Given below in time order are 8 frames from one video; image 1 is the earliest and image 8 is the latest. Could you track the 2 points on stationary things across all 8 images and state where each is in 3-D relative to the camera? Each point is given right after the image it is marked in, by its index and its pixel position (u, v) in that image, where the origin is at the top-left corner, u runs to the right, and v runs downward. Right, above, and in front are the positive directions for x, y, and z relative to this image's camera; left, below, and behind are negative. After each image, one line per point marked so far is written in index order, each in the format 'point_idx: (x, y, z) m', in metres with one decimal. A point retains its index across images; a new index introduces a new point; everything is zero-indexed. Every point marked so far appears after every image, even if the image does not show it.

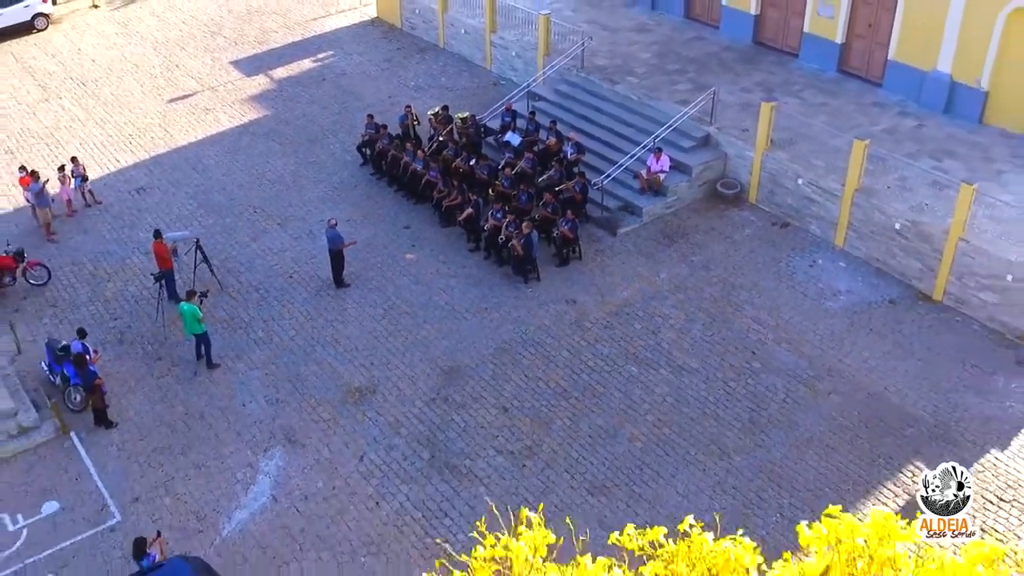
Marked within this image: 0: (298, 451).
0: (-2.8, -2.2, +12.1) m
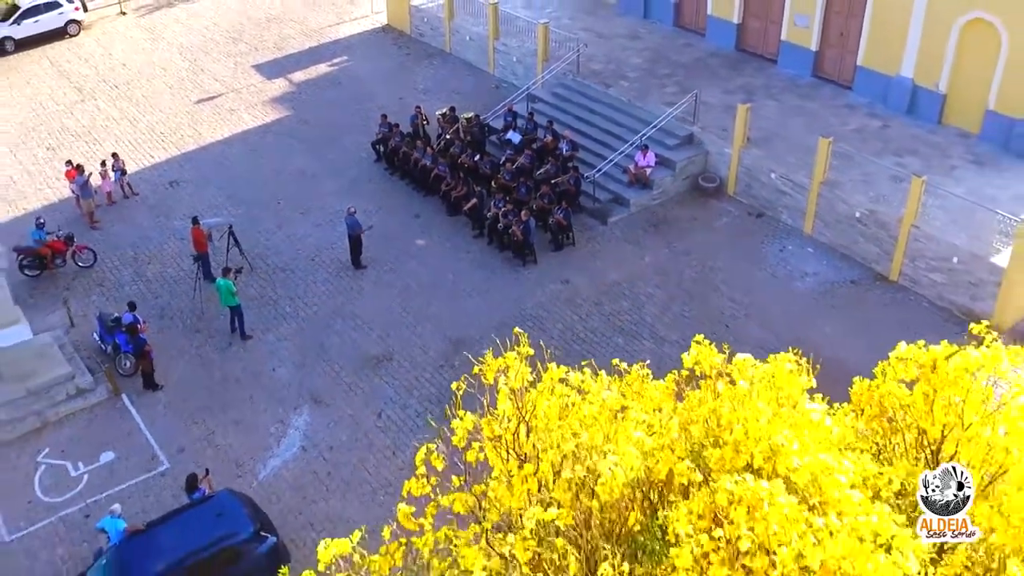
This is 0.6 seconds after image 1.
0: (-2.8, -1.9, +13.7) m
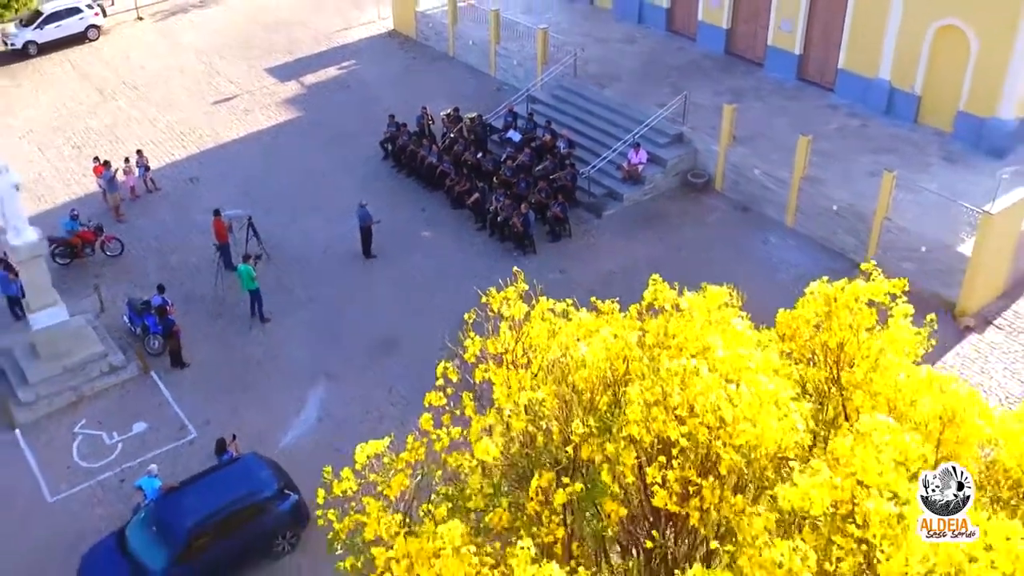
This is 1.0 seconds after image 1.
0: (-2.8, -1.7, +14.8) m
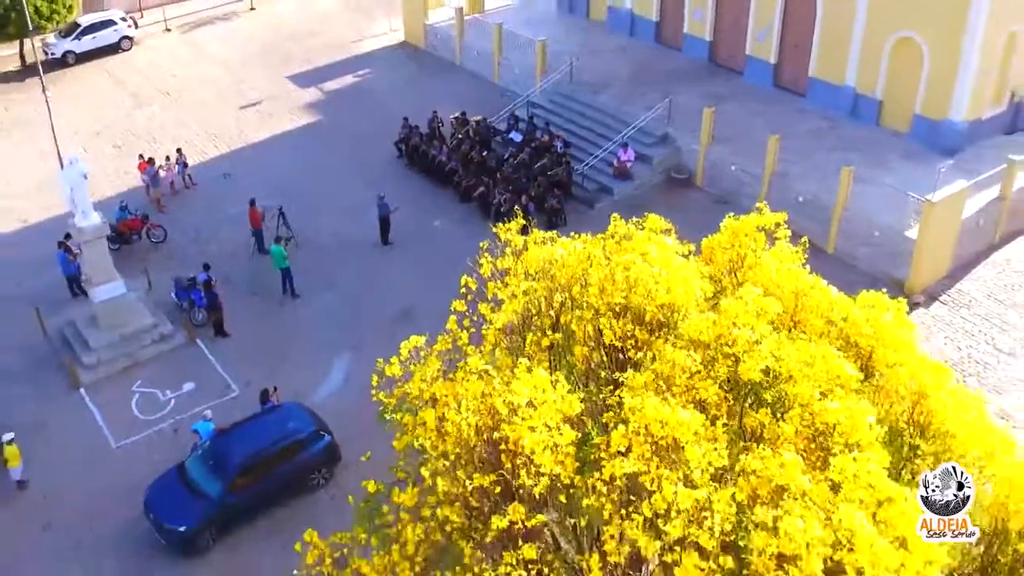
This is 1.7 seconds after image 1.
0: (-2.8, -1.2, +16.9) m
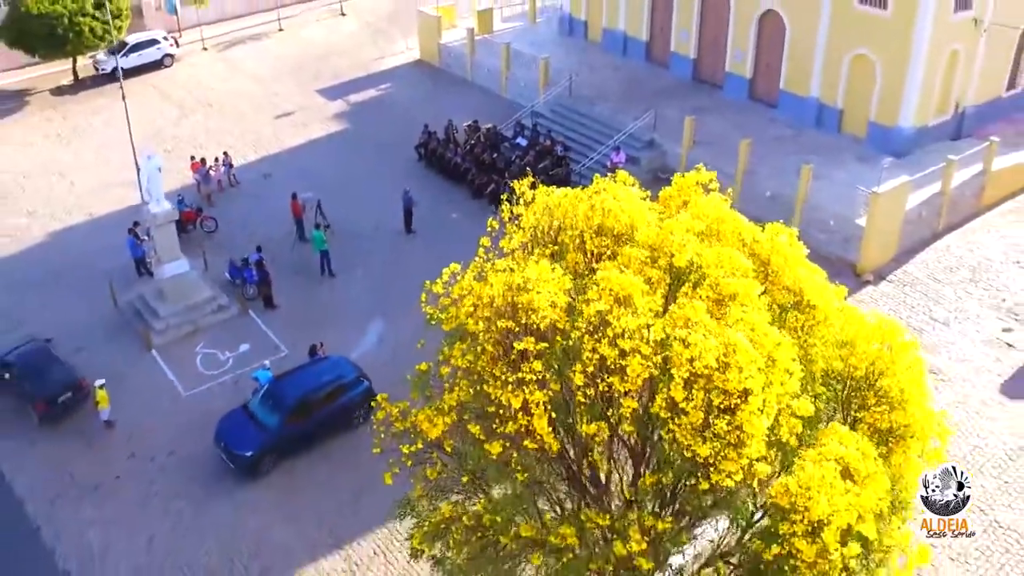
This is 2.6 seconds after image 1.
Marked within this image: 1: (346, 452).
0: (-2.6, -0.8, +19.8) m
1: (-3.1, -3.1, +17.0) m
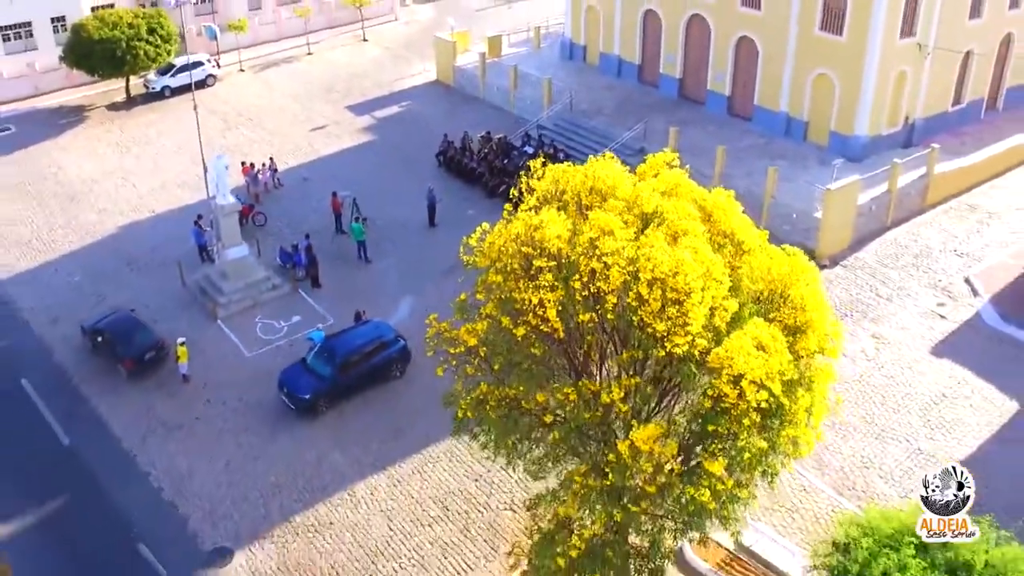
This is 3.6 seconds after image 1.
0: (-2.4, -0.3, +23.4) m
1: (-2.8, -2.5, +20.5) m
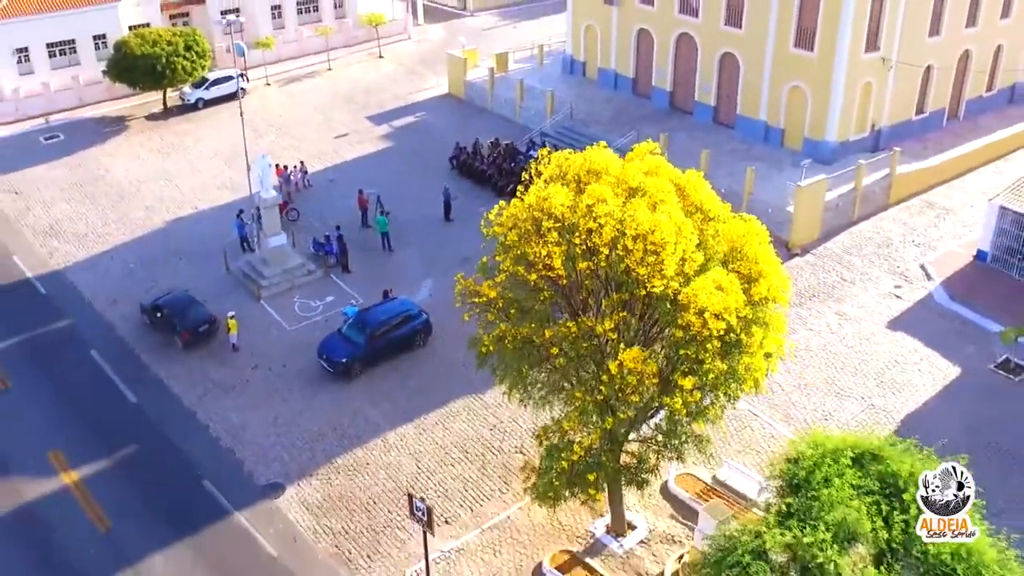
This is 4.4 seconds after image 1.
0: (-2.2, +0.2, +26.5) m
1: (-2.6, -2.0, +23.5) m
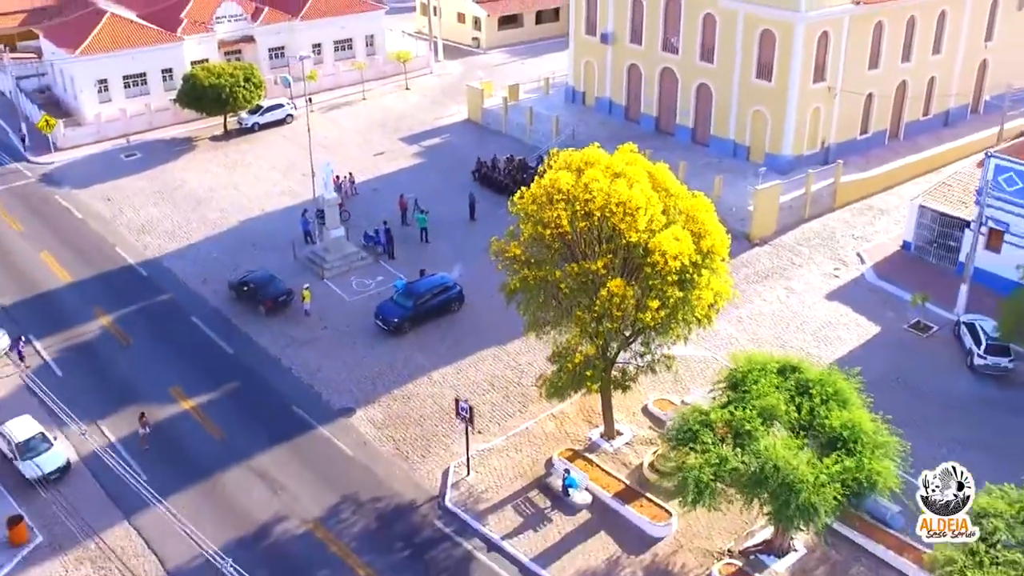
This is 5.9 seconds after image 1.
0: (-1.7, +0.8, +32.8) m
1: (-2.1, -1.2, +29.8) m
